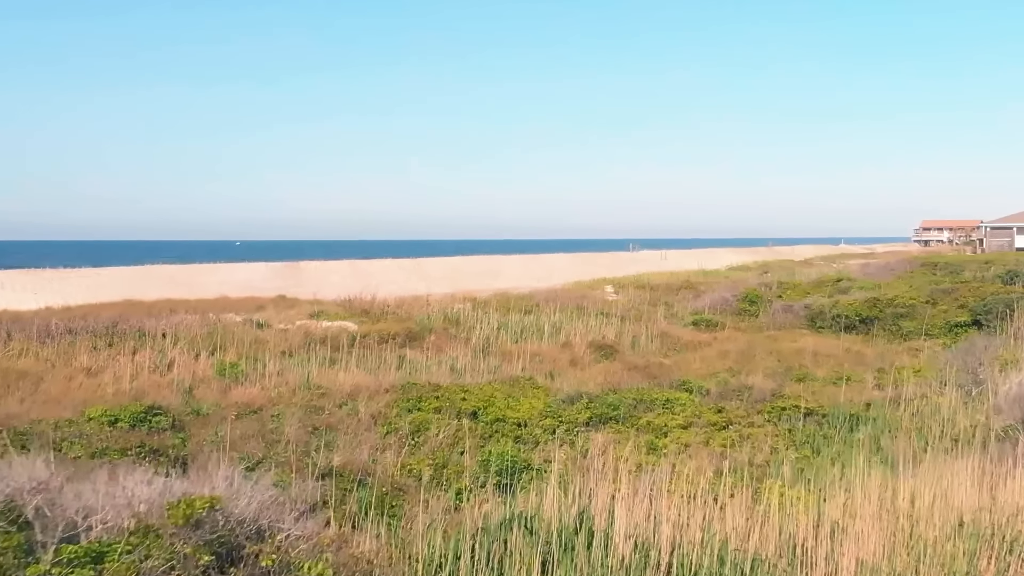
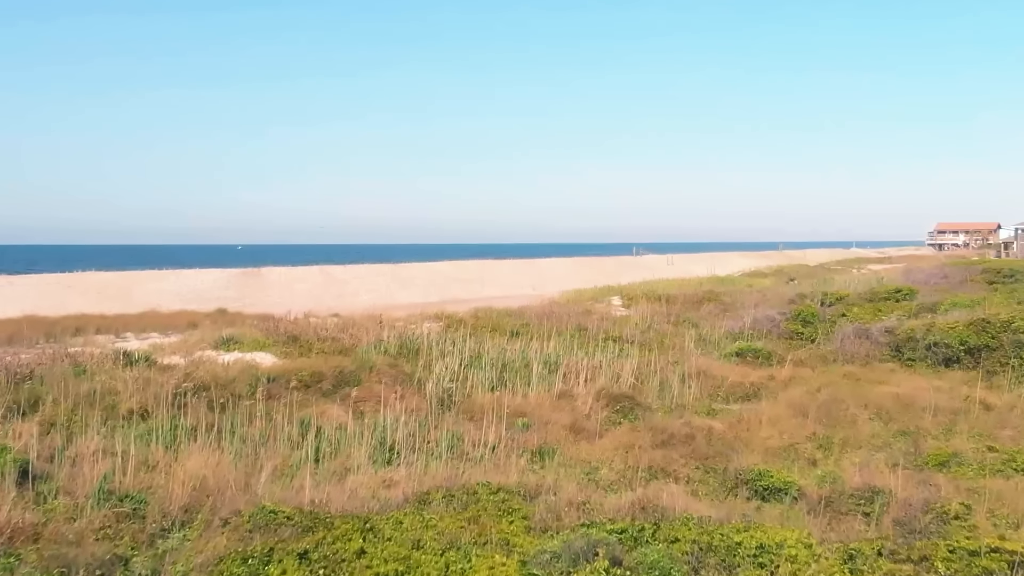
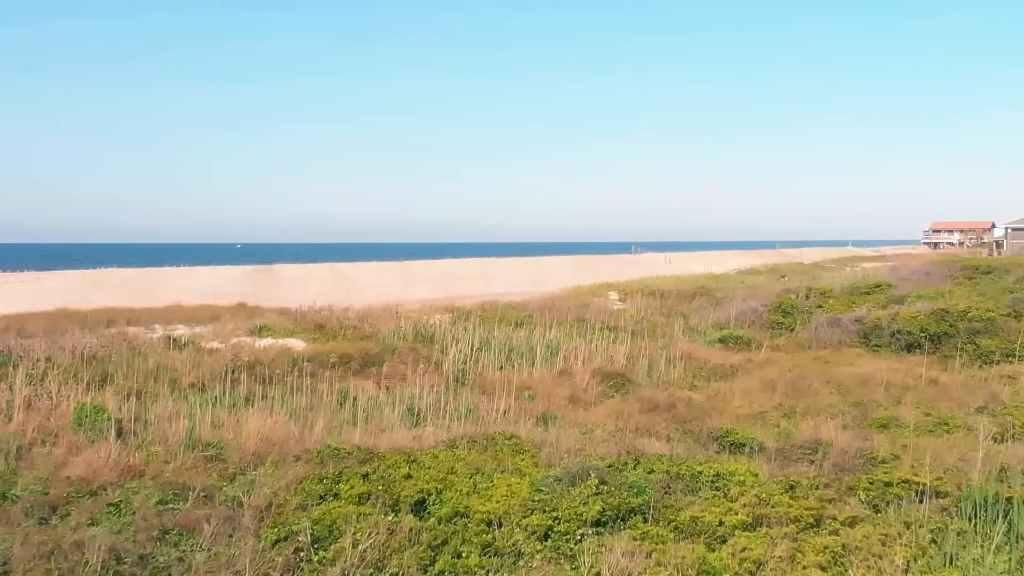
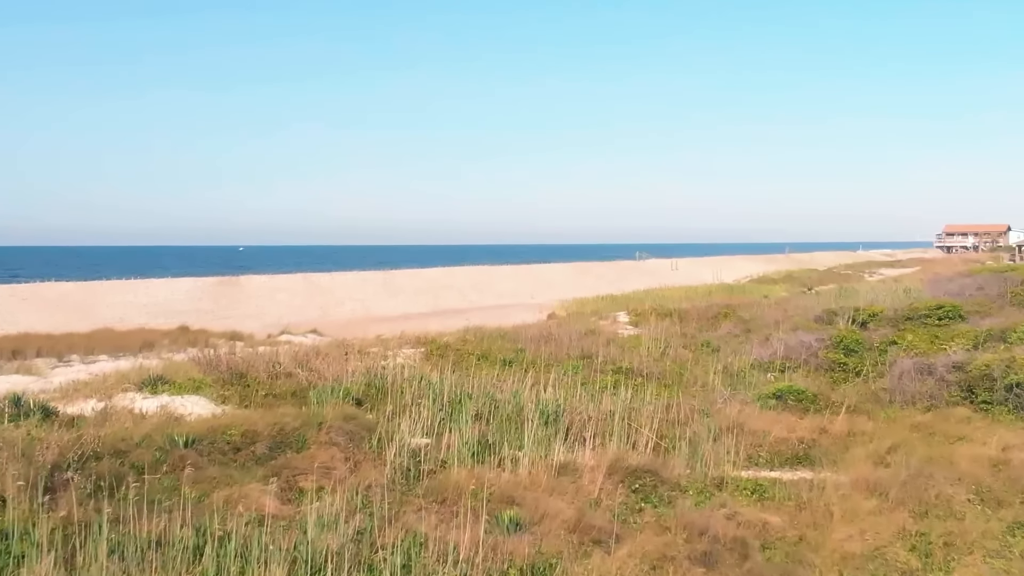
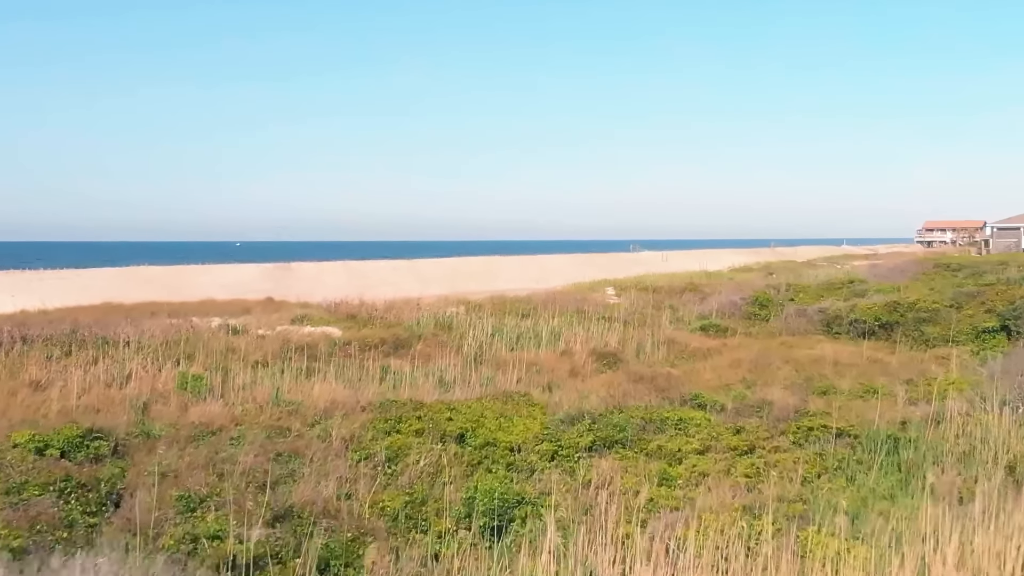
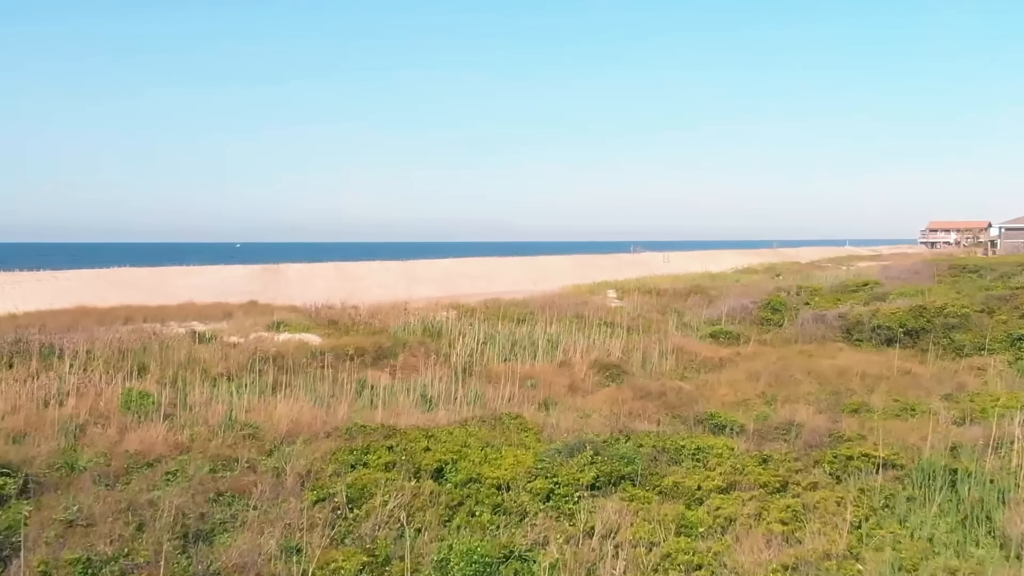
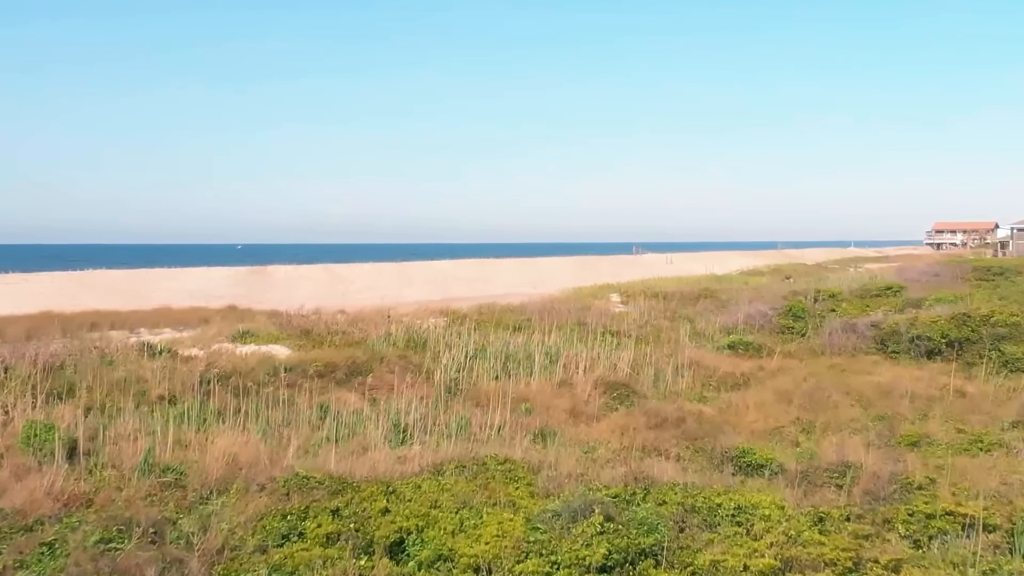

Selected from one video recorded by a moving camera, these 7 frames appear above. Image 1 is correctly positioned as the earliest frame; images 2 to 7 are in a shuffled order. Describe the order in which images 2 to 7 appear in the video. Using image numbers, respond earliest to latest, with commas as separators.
5, 6, 3, 7, 2, 4
